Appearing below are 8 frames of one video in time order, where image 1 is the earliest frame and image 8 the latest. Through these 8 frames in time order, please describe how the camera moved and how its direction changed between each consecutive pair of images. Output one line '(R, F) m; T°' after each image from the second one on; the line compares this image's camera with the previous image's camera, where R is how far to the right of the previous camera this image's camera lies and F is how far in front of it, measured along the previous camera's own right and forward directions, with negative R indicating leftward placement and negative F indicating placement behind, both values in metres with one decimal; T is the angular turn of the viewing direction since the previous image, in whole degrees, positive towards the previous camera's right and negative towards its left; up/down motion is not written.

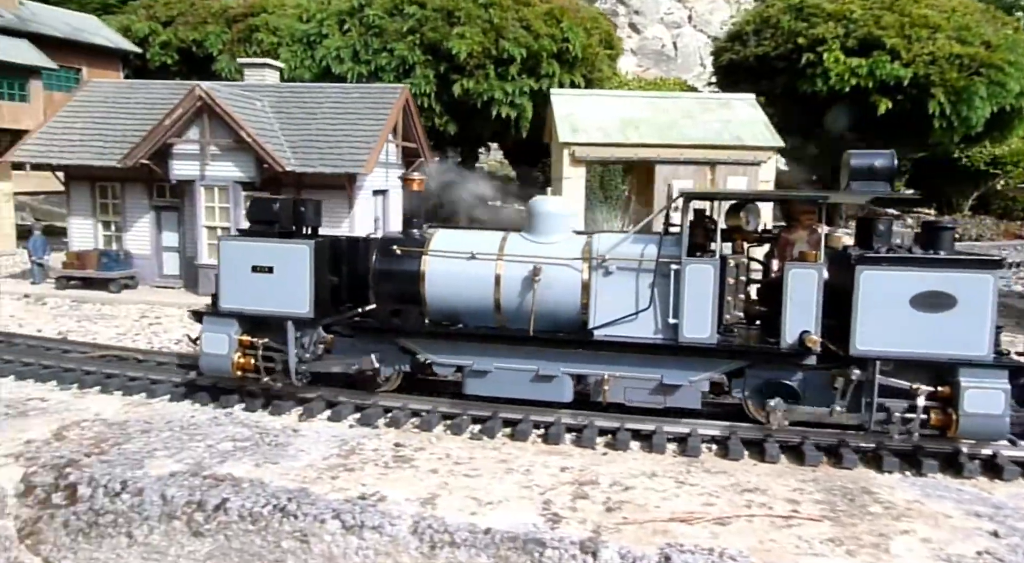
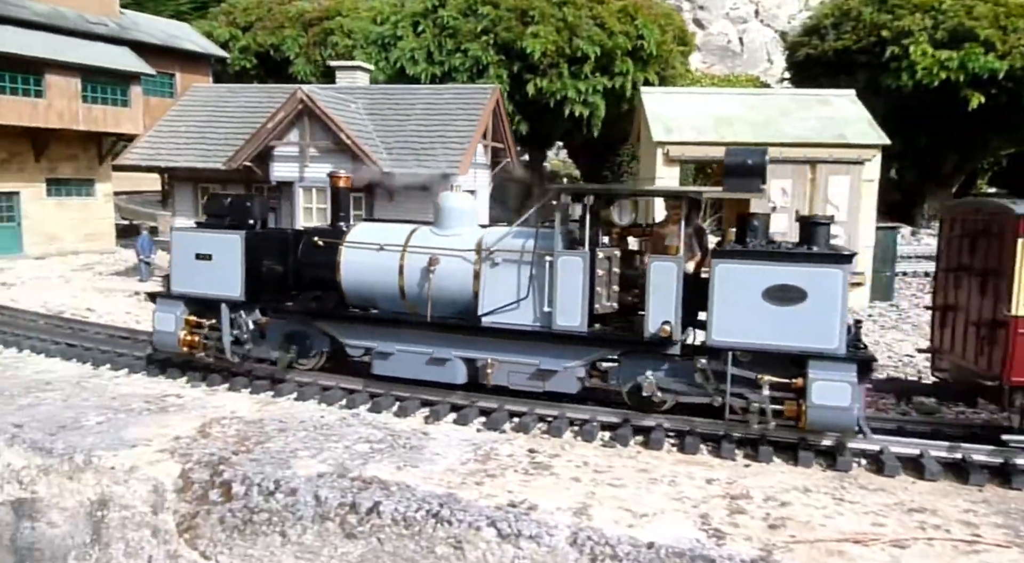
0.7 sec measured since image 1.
(-0.7, 0.0) m; -5°
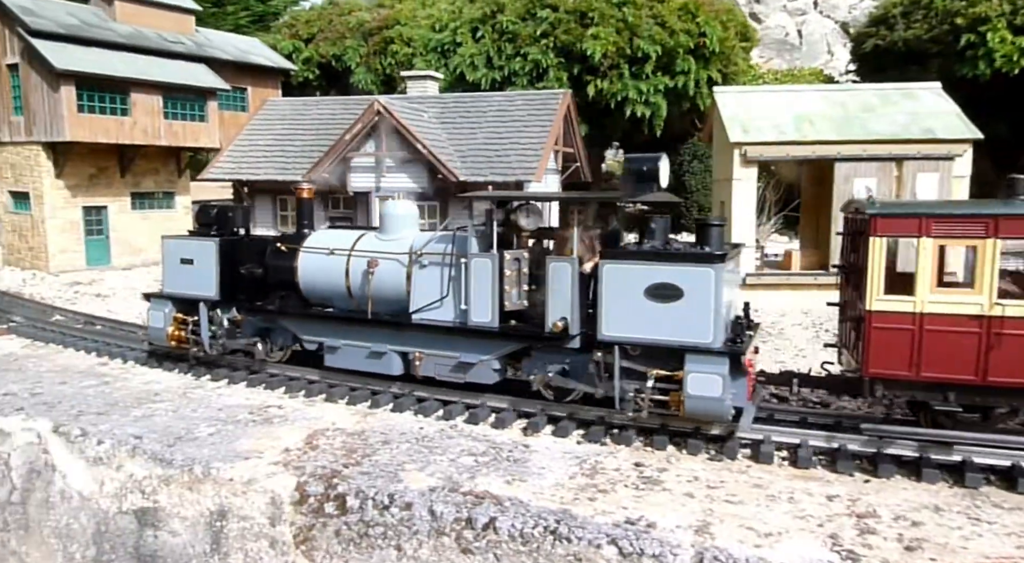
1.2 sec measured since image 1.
(-0.5, 0.0) m; -4°
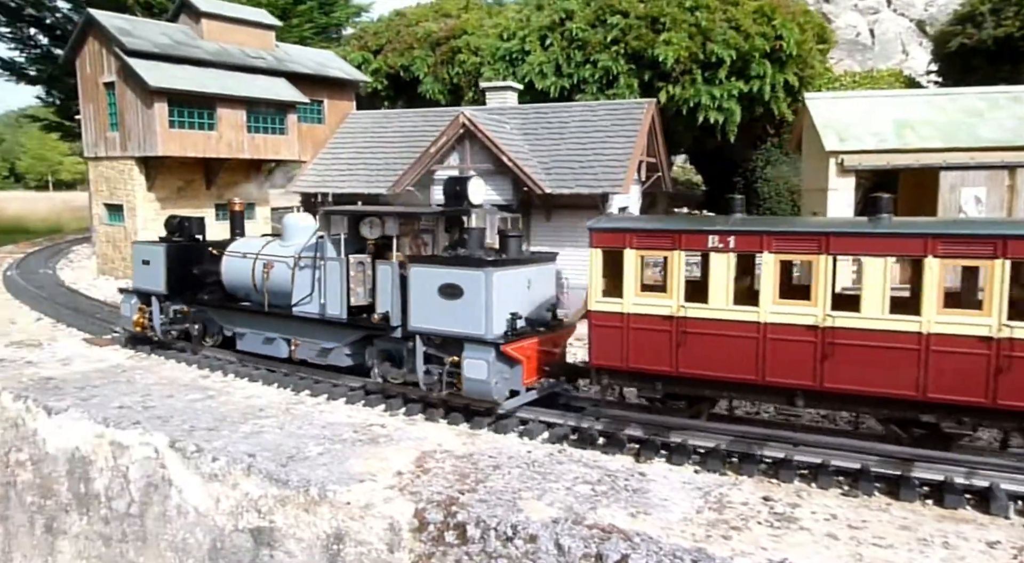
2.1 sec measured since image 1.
(-0.6, +0.2) m; -5°
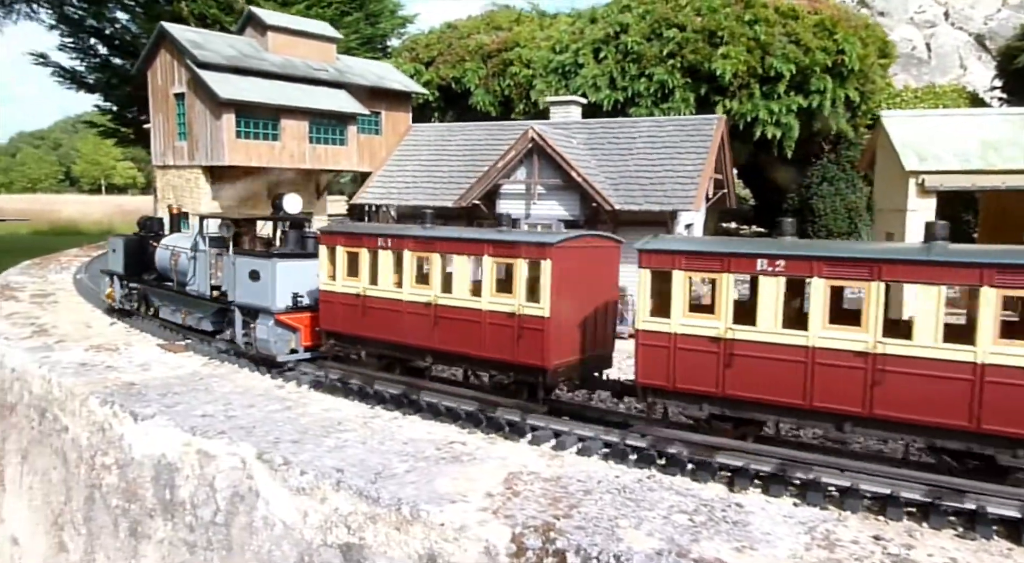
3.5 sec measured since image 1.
(-0.6, +0.1) m; -3°
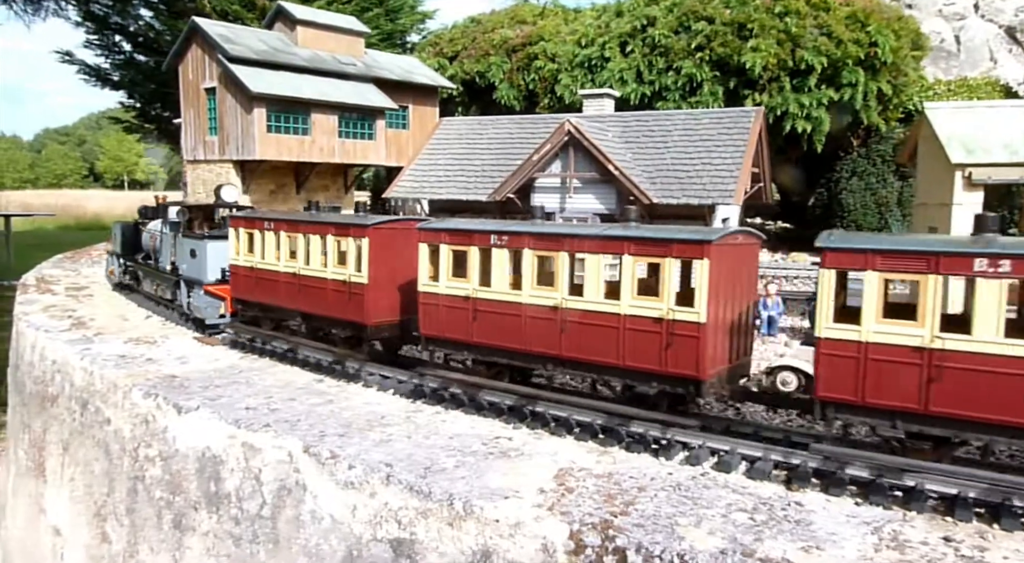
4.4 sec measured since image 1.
(-0.3, +0.1) m; -2°
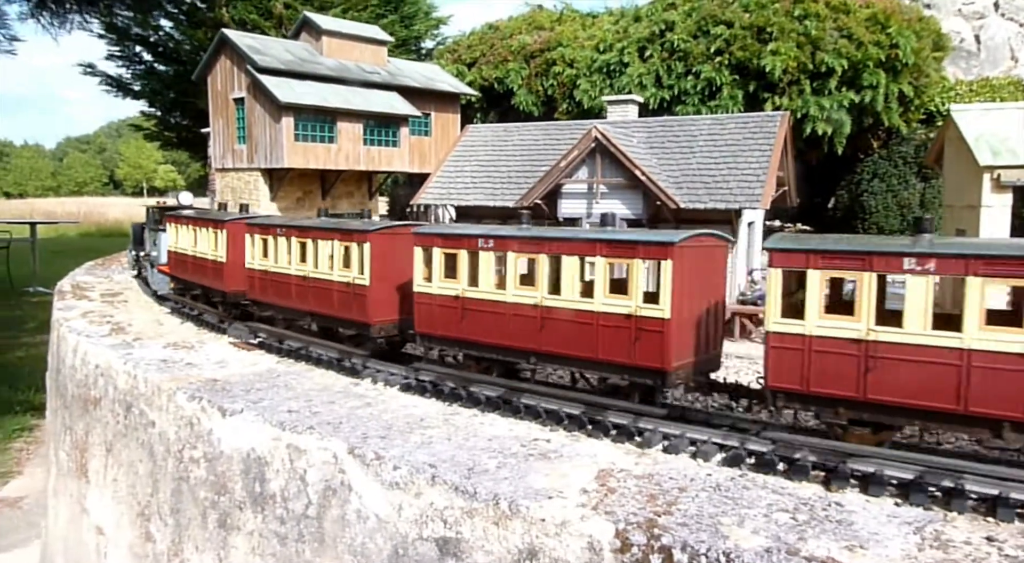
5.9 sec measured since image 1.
(-0.3, -0.2) m; -1°
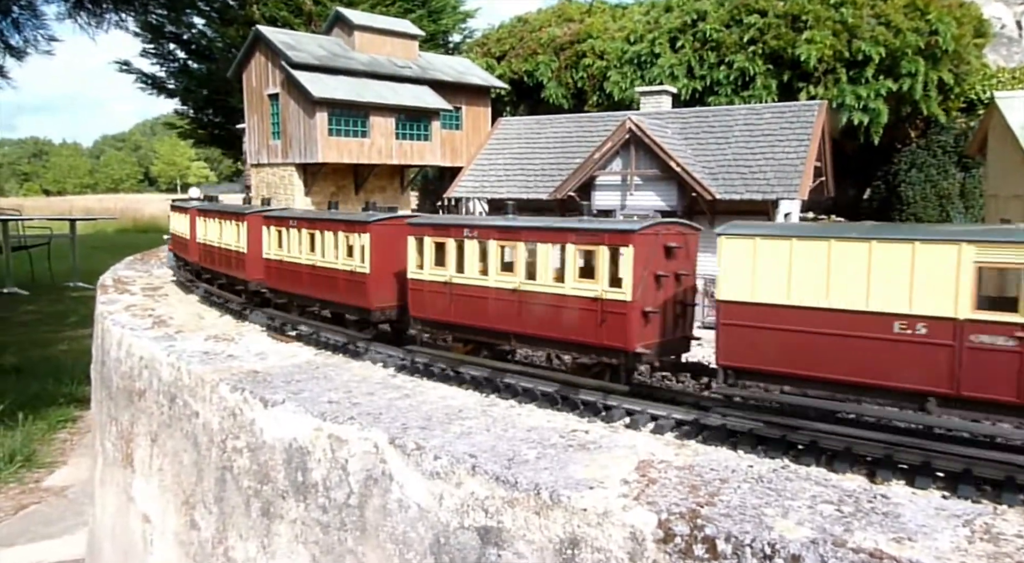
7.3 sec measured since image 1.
(-0.1, 0.0) m; -2°
